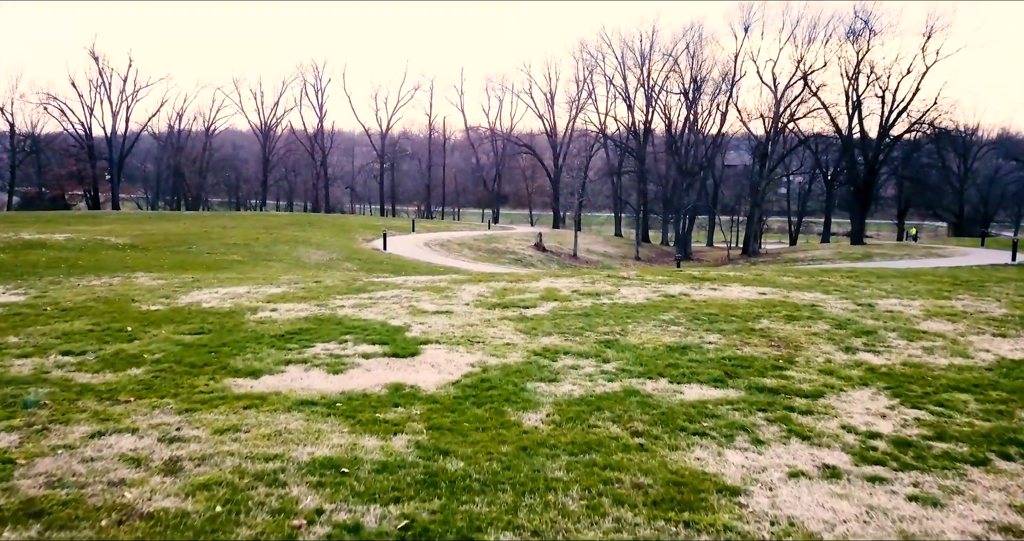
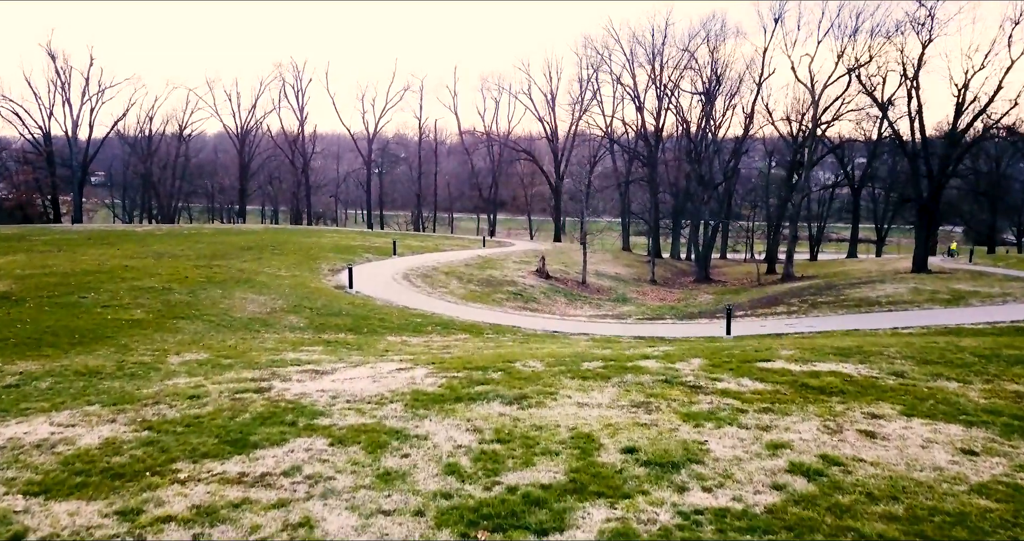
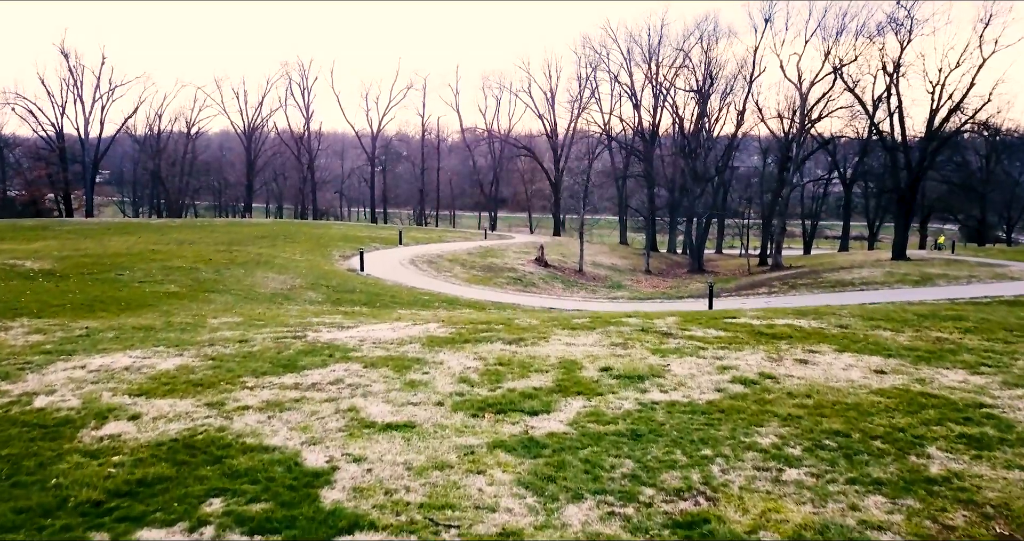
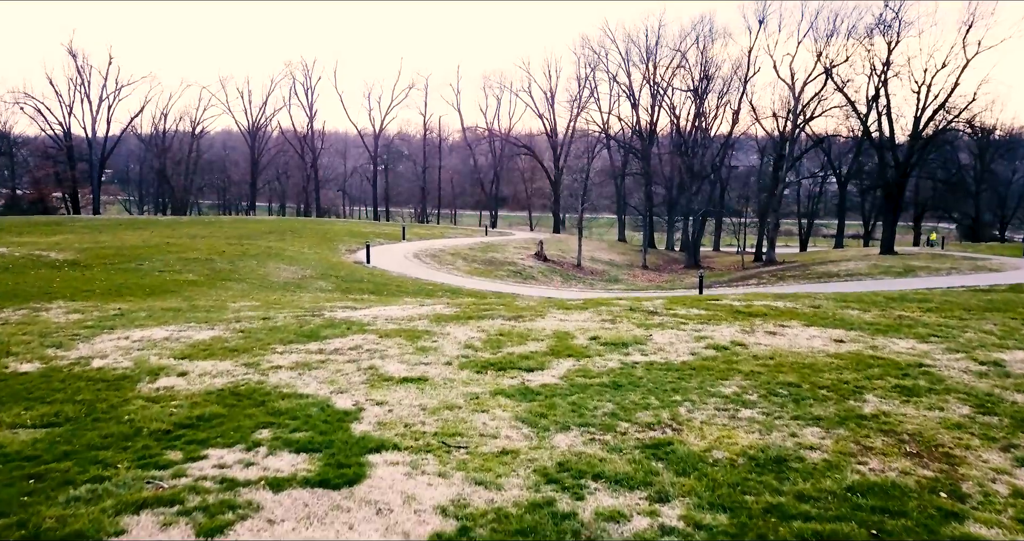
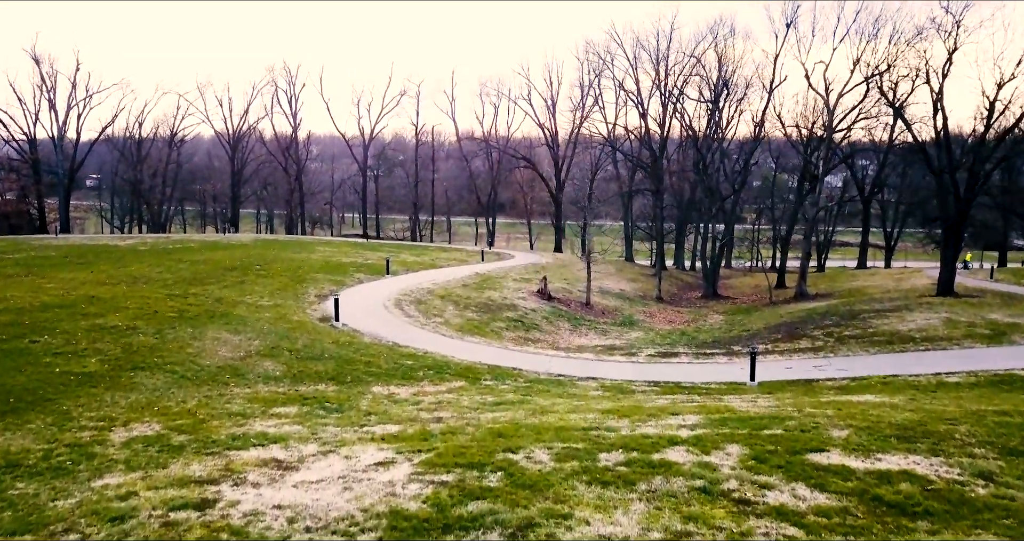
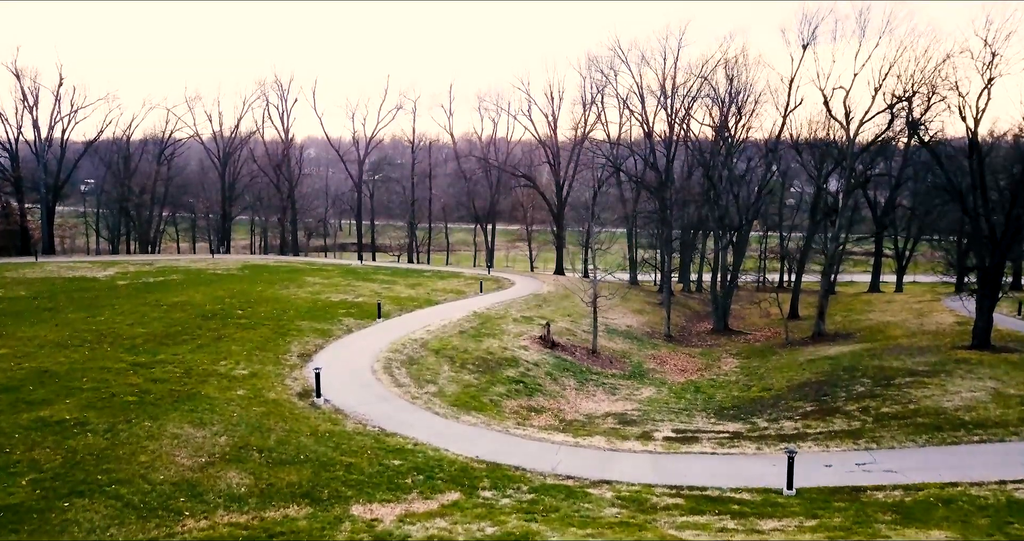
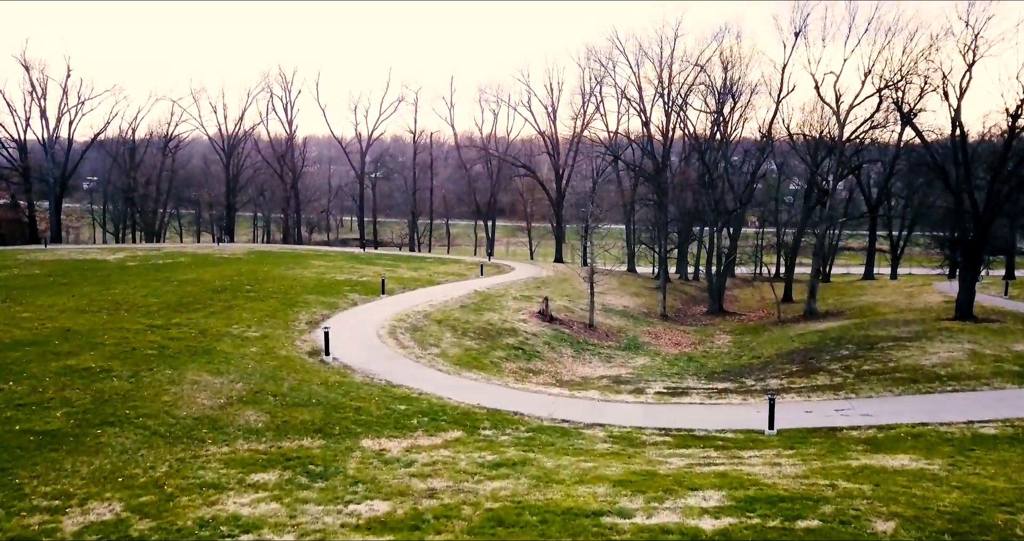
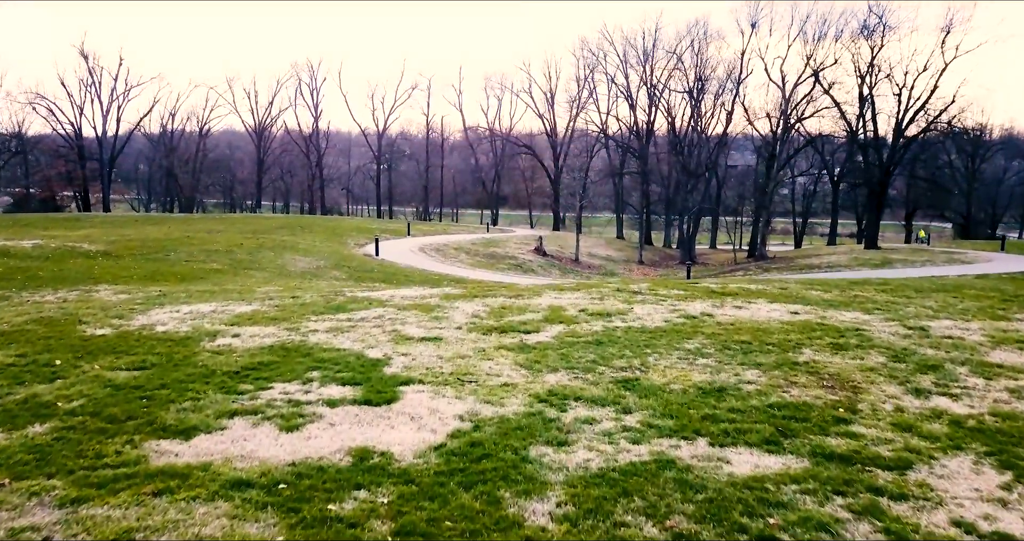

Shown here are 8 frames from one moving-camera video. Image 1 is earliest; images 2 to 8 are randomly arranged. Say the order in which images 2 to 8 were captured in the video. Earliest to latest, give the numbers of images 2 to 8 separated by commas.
8, 4, 3, 2, 5, 7, 6
